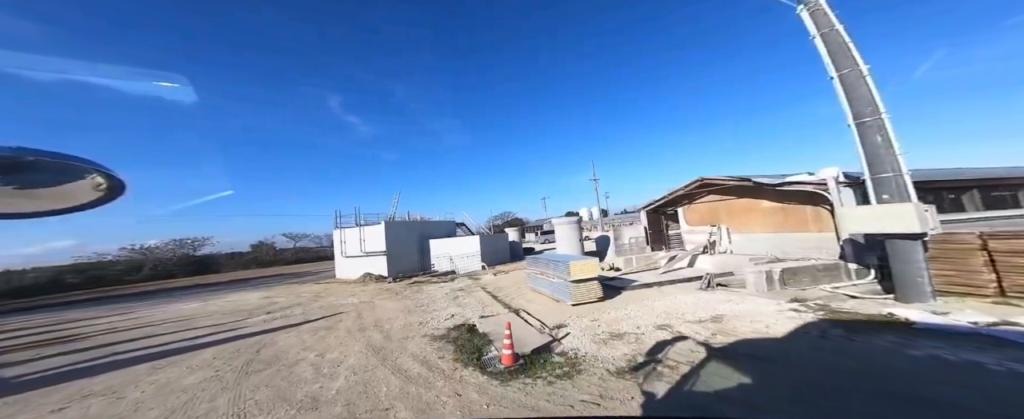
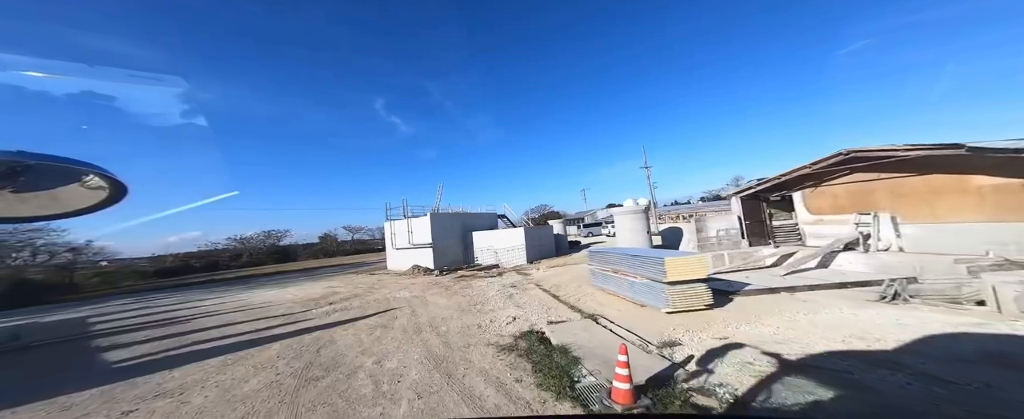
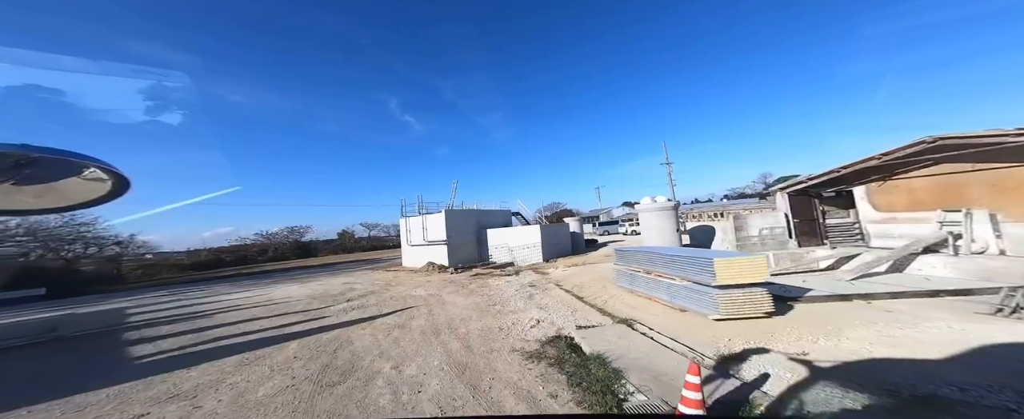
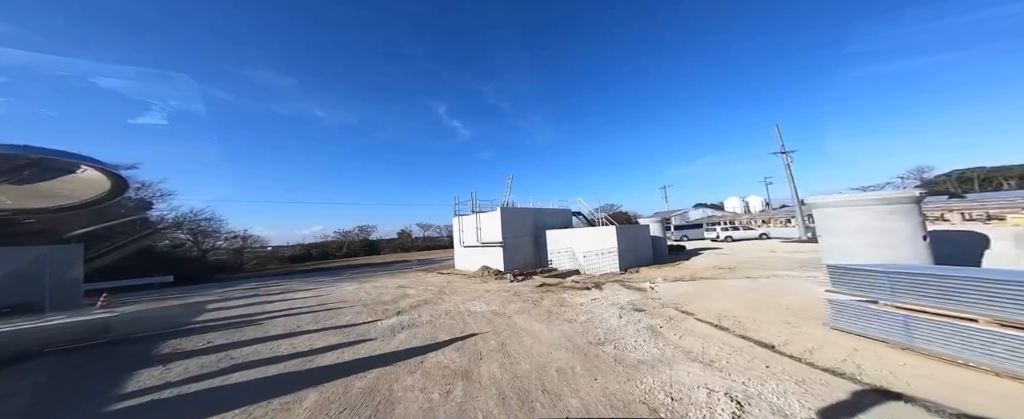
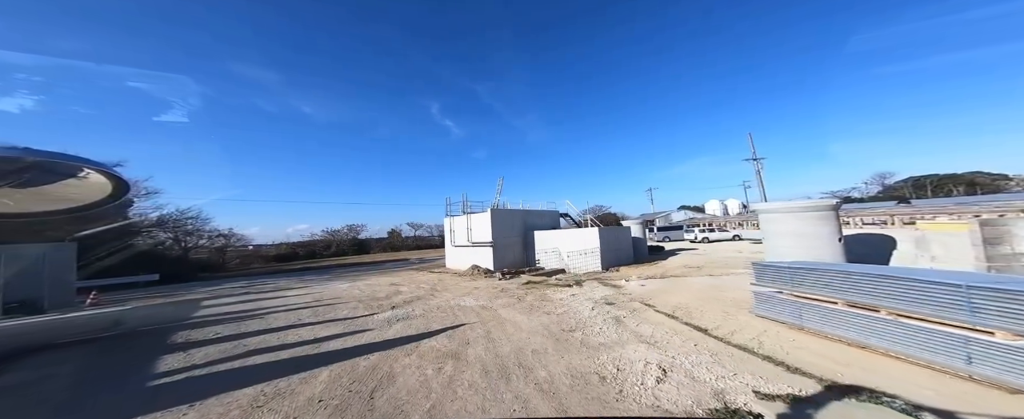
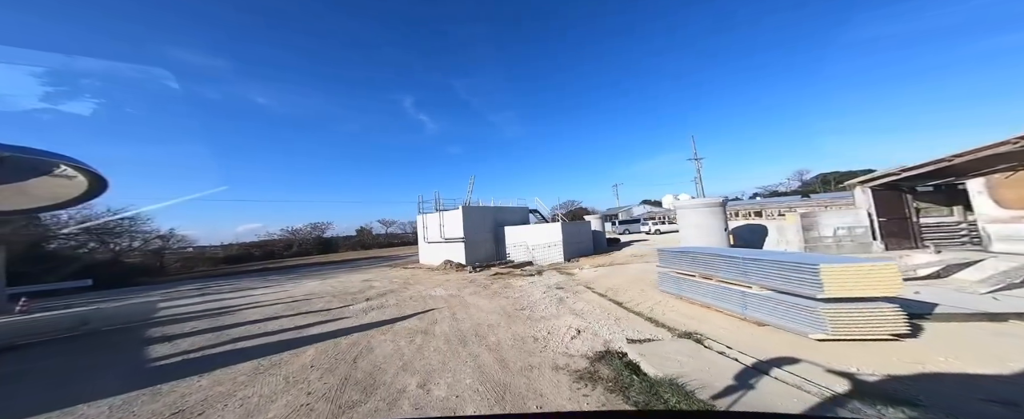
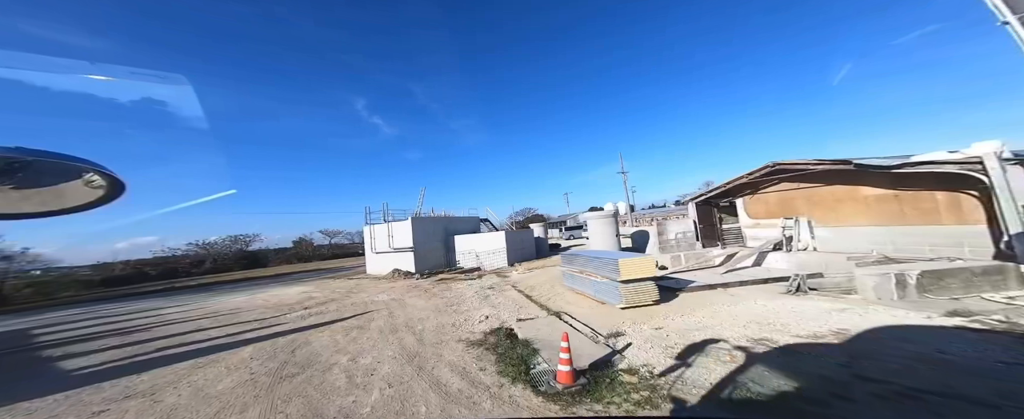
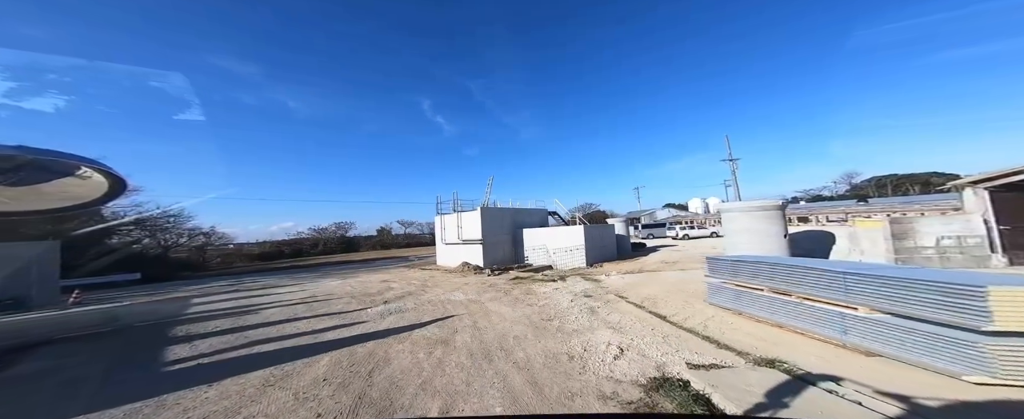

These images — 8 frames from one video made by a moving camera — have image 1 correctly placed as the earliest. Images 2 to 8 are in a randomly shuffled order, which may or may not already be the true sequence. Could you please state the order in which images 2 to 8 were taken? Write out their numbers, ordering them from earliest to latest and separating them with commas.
7, 2, 3, 6, 8, 5, 4
